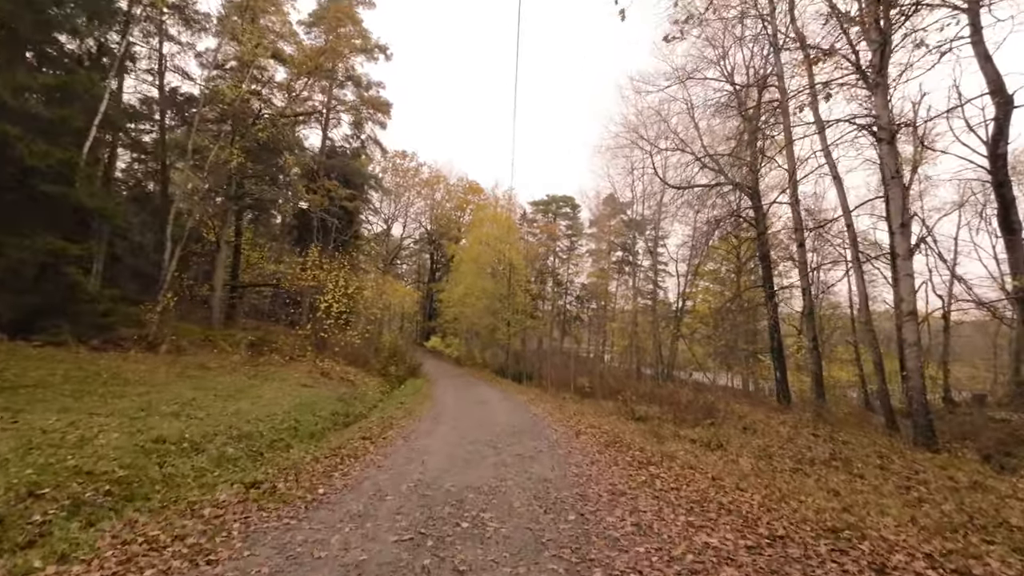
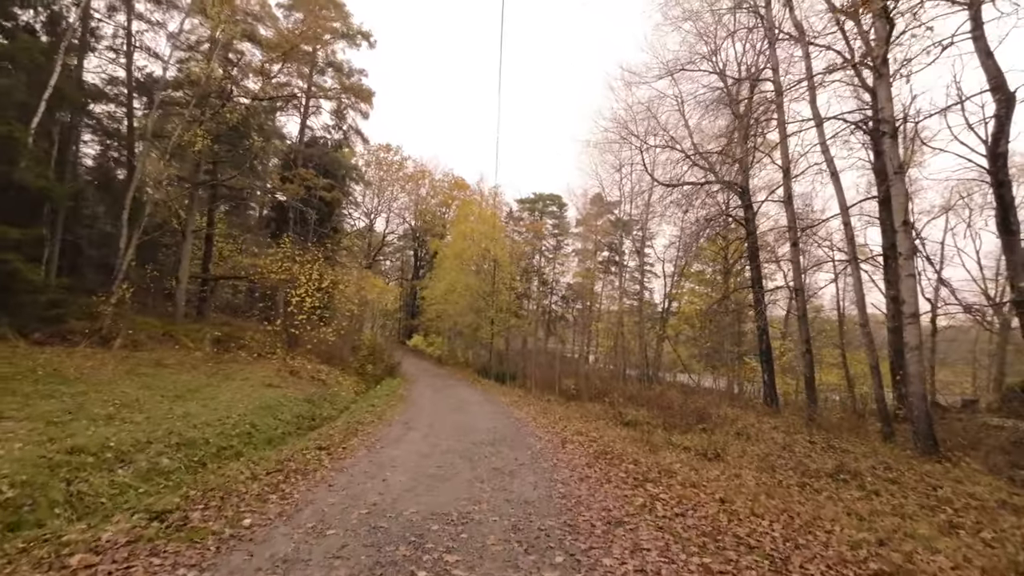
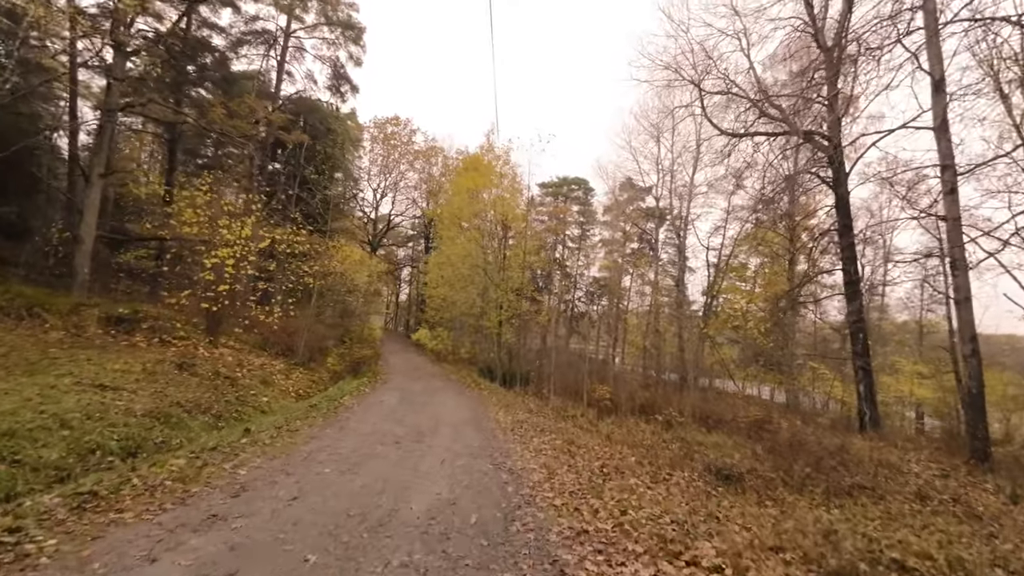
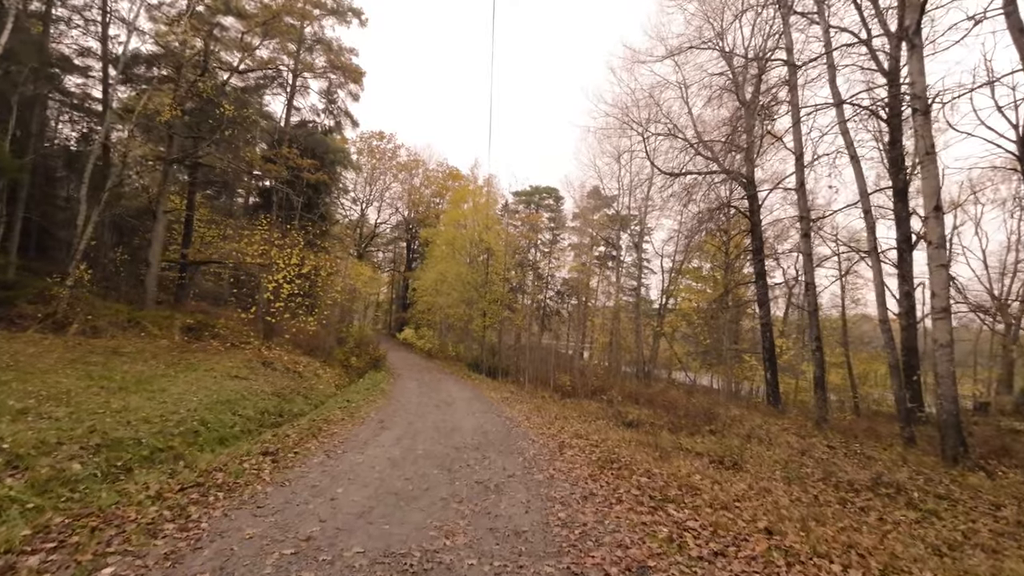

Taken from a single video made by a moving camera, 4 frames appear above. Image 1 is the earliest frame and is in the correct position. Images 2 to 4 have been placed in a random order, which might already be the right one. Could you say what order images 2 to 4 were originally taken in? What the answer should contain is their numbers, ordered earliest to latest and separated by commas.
2, 4, 3
